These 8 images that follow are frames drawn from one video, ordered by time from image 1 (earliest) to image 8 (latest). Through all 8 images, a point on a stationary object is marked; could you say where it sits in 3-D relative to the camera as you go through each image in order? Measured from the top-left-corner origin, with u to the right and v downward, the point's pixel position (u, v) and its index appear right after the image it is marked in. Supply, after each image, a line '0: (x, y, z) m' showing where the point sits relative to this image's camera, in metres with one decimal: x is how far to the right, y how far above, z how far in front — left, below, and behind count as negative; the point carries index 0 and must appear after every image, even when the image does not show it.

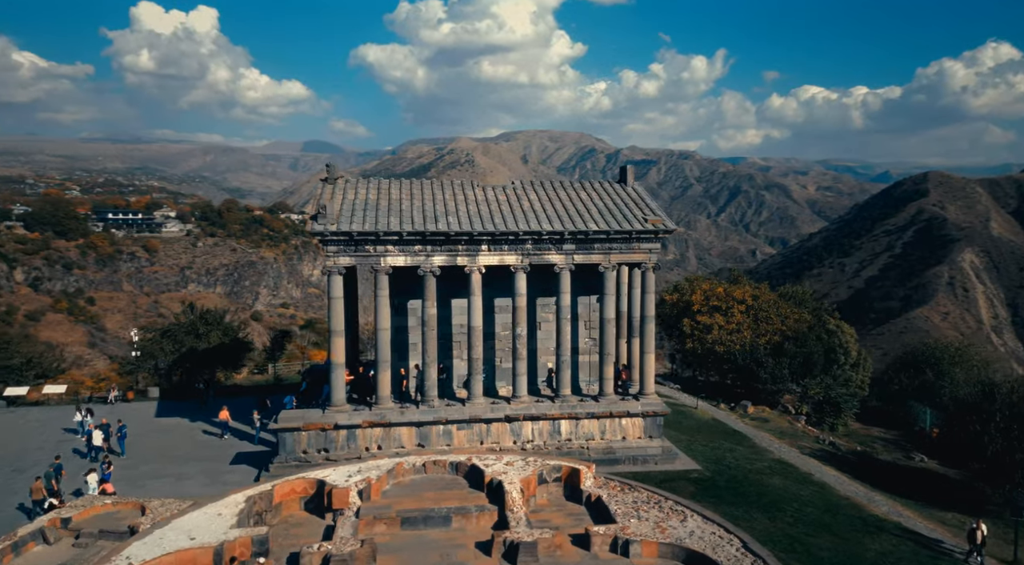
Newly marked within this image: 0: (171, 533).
0: (-8.4, -6.2, +17.8) m
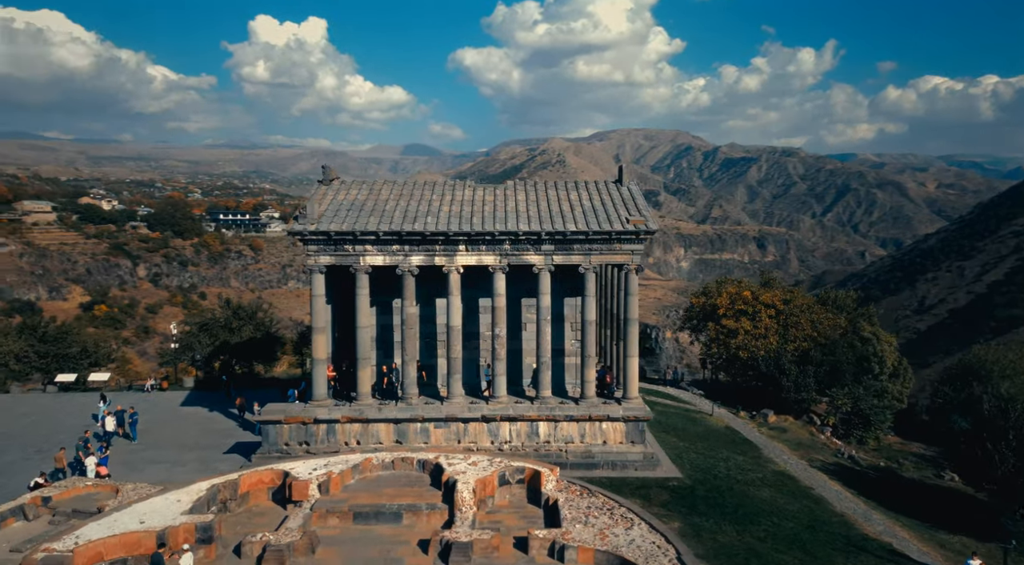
0: (-10.0, -6.1, +18.9) m
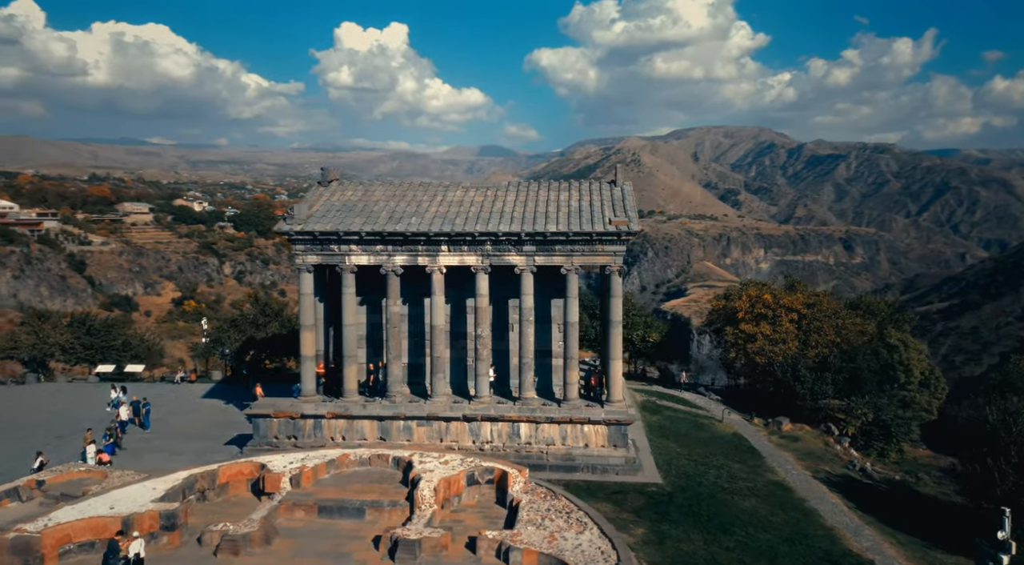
0: (-11.3, -6.0, +19.9) m
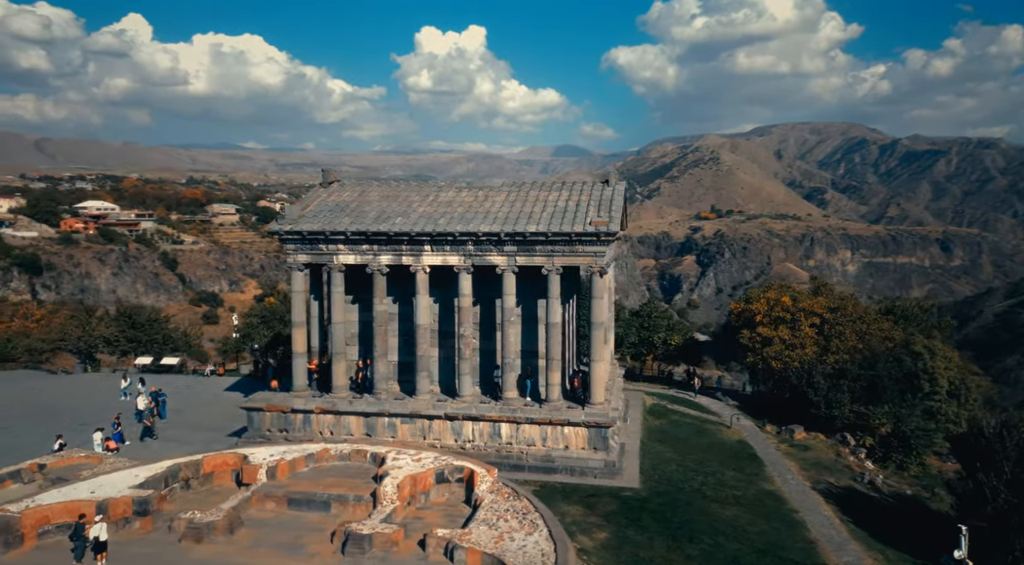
0: (-12.4, -6.0, +21.1) m
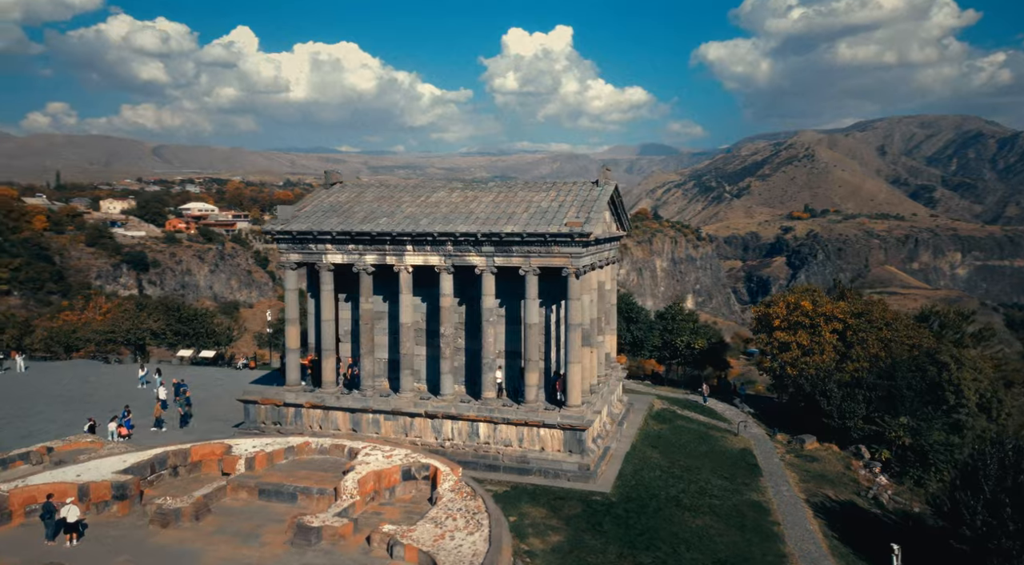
0: (-13.5, -5.8, +22.5) m
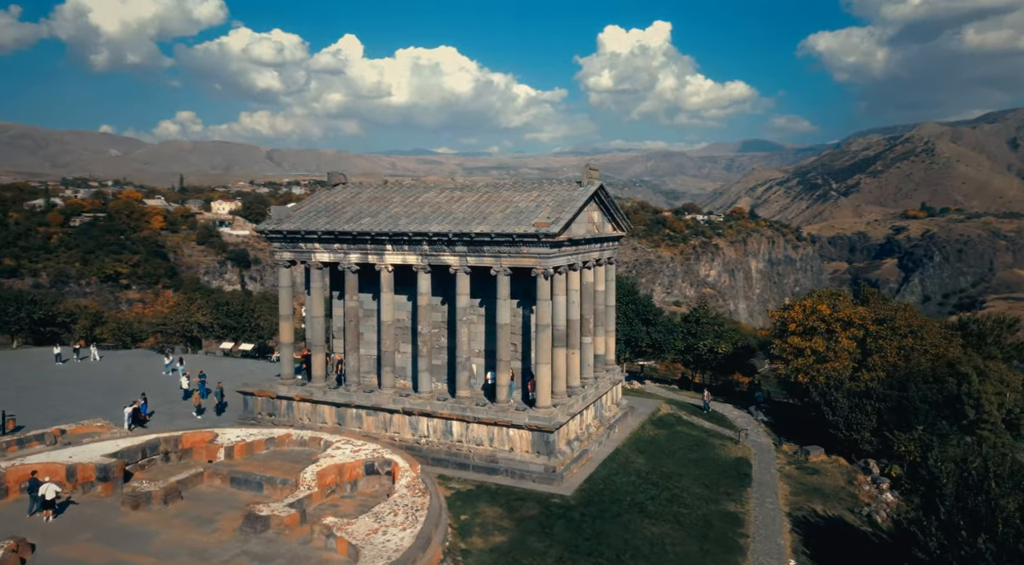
0: (-14.7, -5.7, +24.2) m
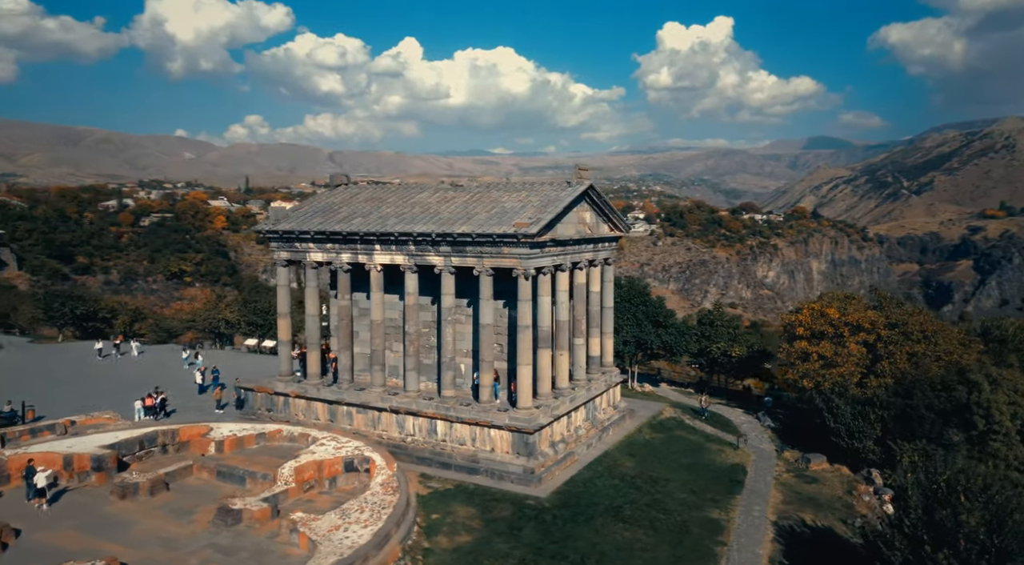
0: (-15.4, -5.6, +25.3) m
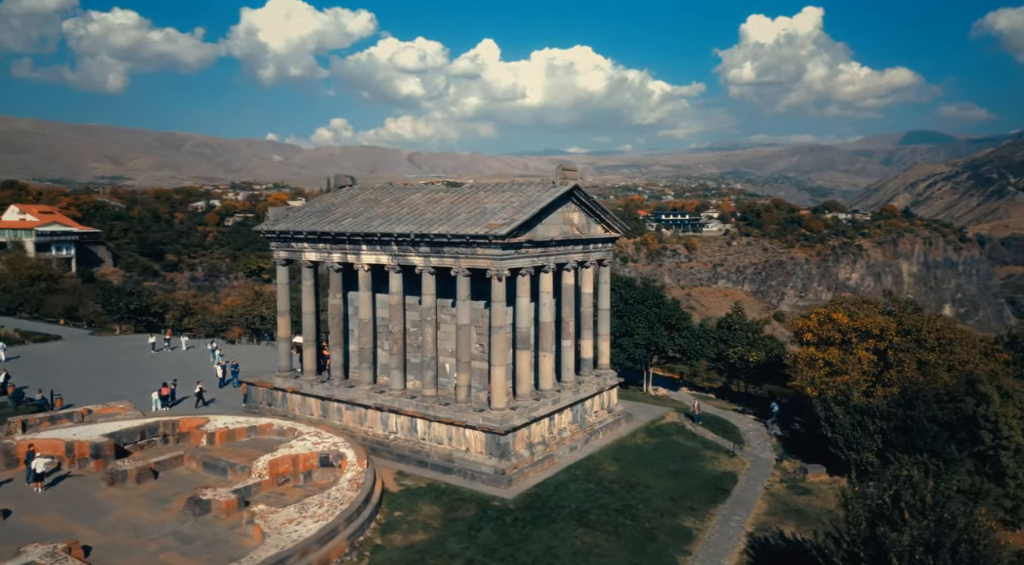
0: (-16.1, -5.5, +26.8) m
